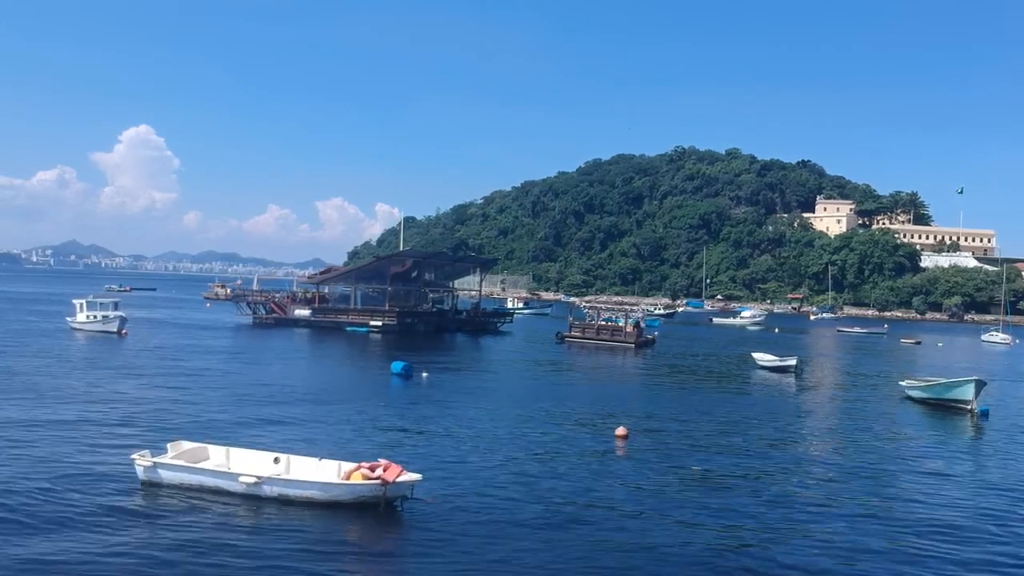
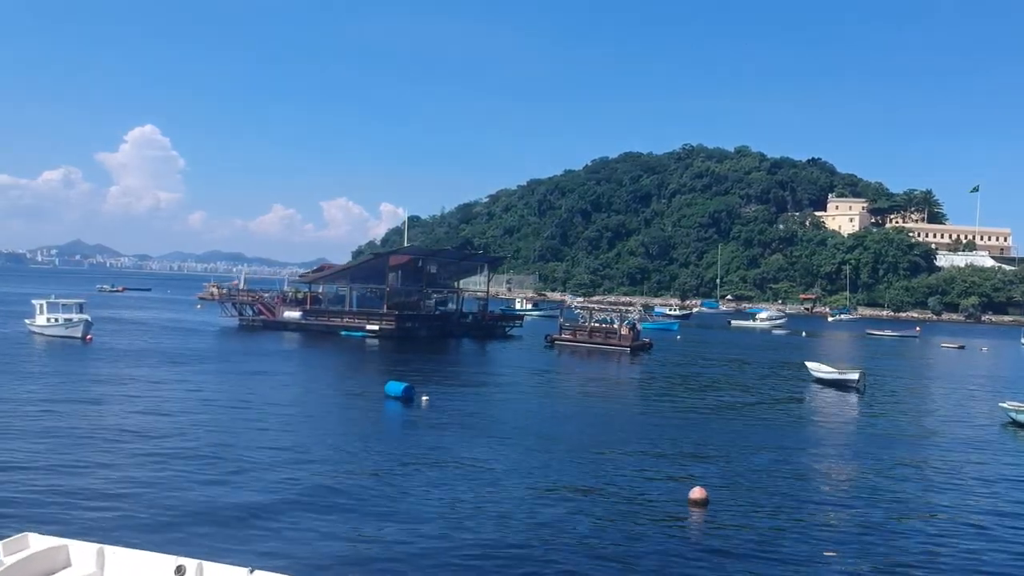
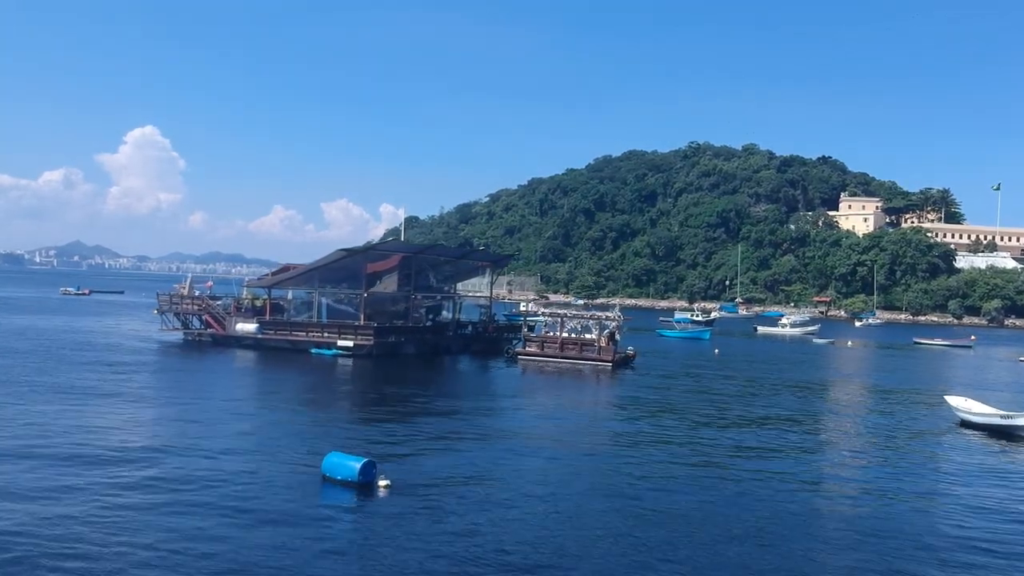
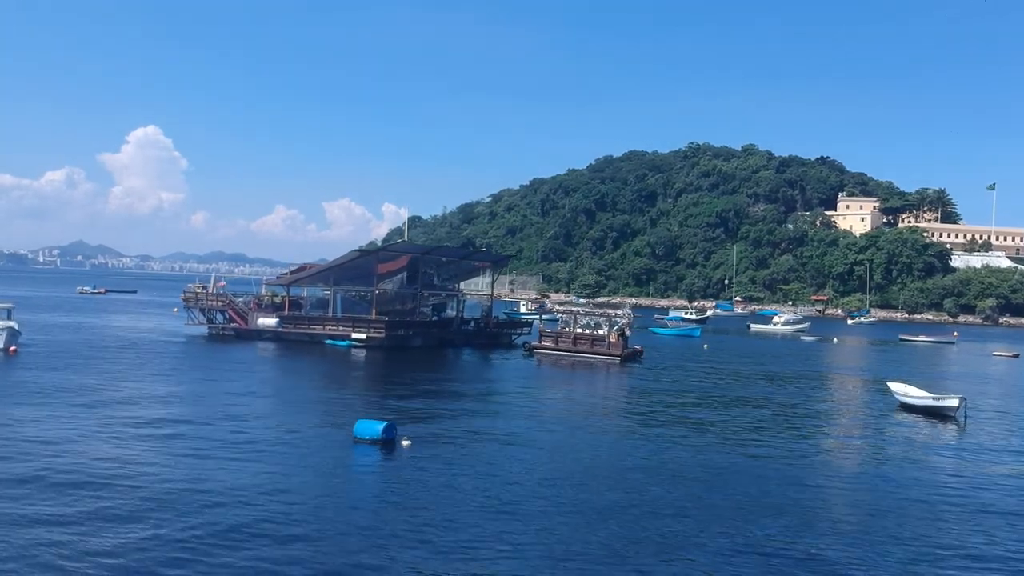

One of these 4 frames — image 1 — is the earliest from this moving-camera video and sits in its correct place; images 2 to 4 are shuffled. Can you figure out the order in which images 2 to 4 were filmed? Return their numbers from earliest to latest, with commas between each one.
2, 4, 3
